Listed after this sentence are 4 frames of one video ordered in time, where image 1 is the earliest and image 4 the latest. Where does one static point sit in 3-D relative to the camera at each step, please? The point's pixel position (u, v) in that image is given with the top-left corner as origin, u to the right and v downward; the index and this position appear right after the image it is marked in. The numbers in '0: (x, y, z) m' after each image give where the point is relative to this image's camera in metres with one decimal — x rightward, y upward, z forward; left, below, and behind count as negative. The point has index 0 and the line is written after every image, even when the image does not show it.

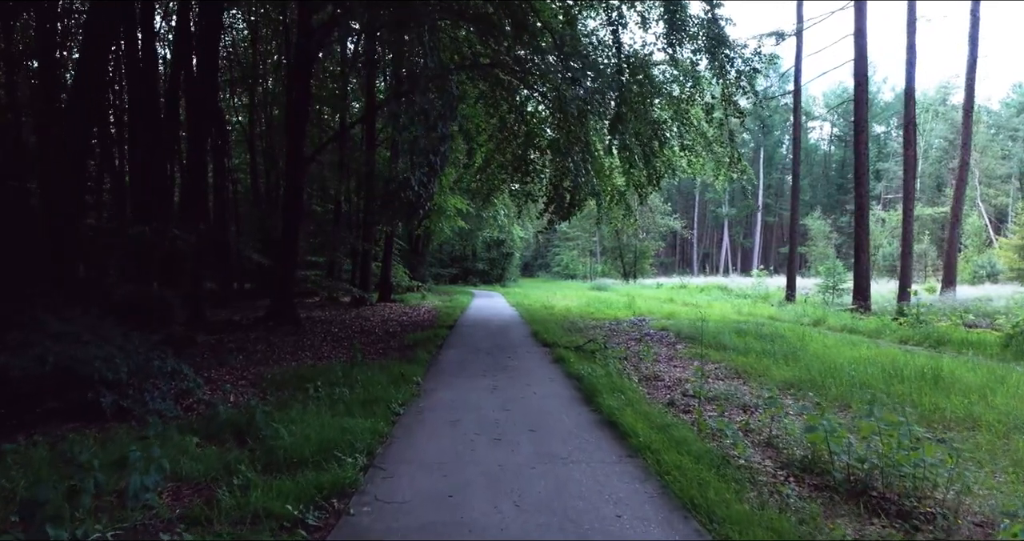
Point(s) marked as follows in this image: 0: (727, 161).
0: (+5.3, +2.8, +14.8) m
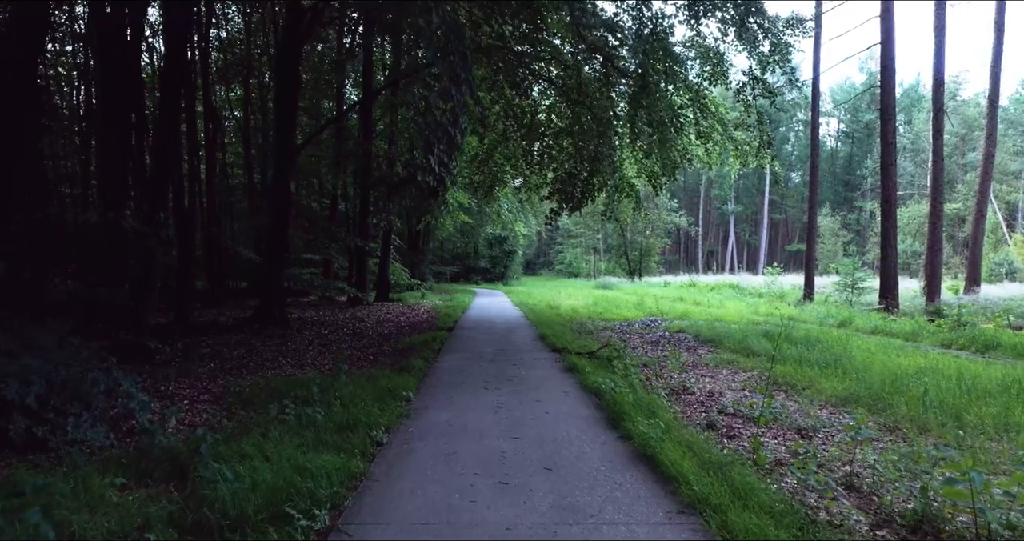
0: (+5.4, +2.8, +13.7) m
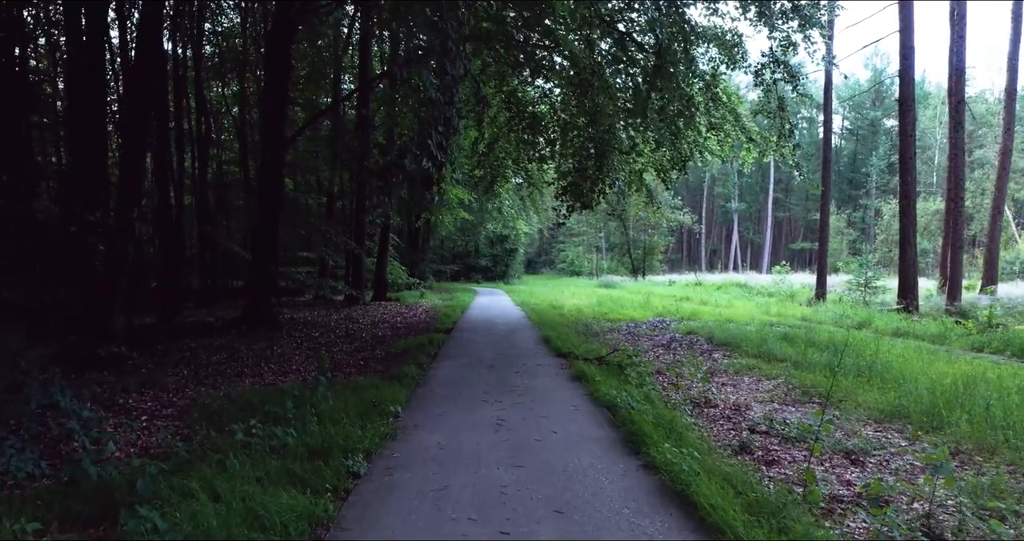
0: (+5.5, +2.9, +13.0) m
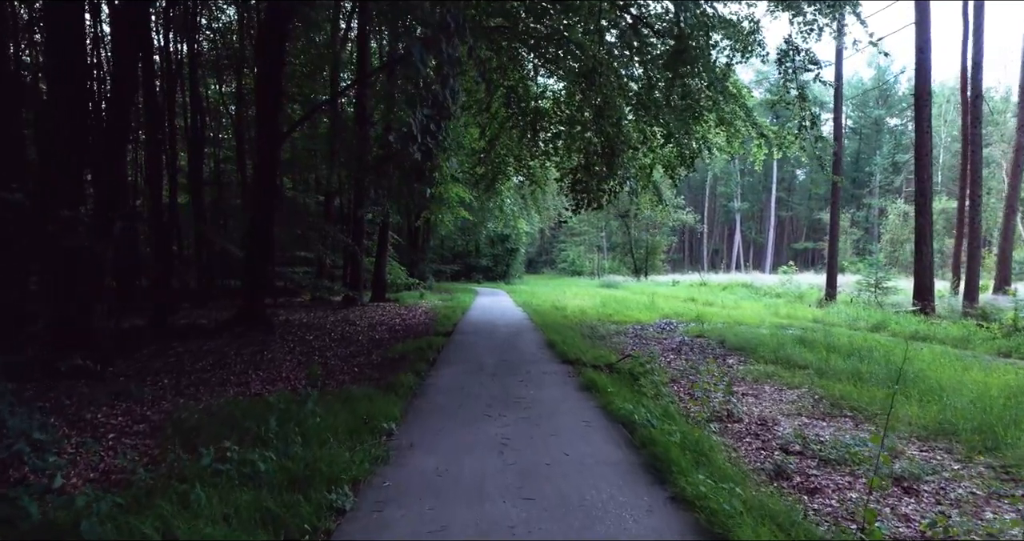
0: (+5.5, +2.9, +12.5) m
